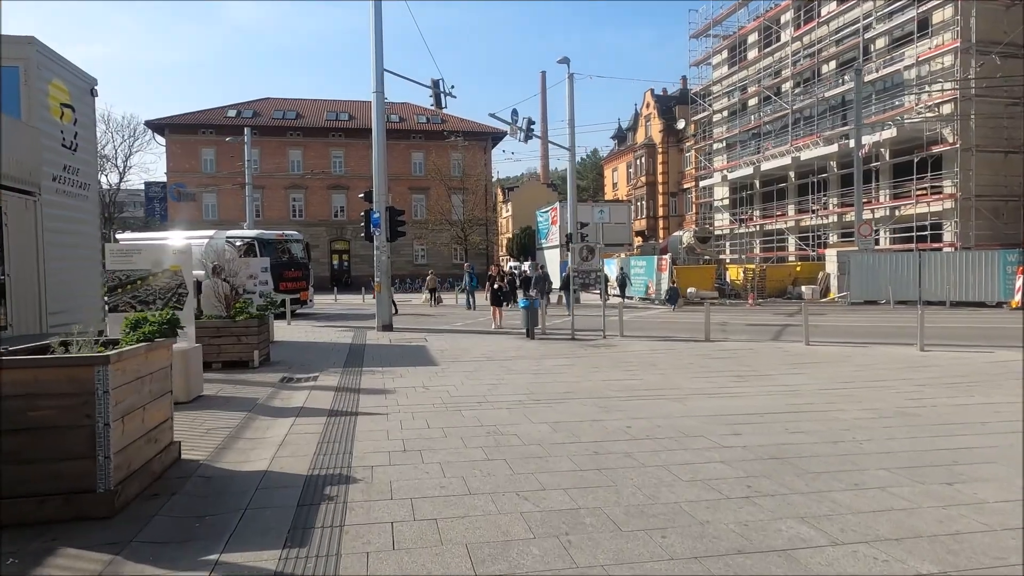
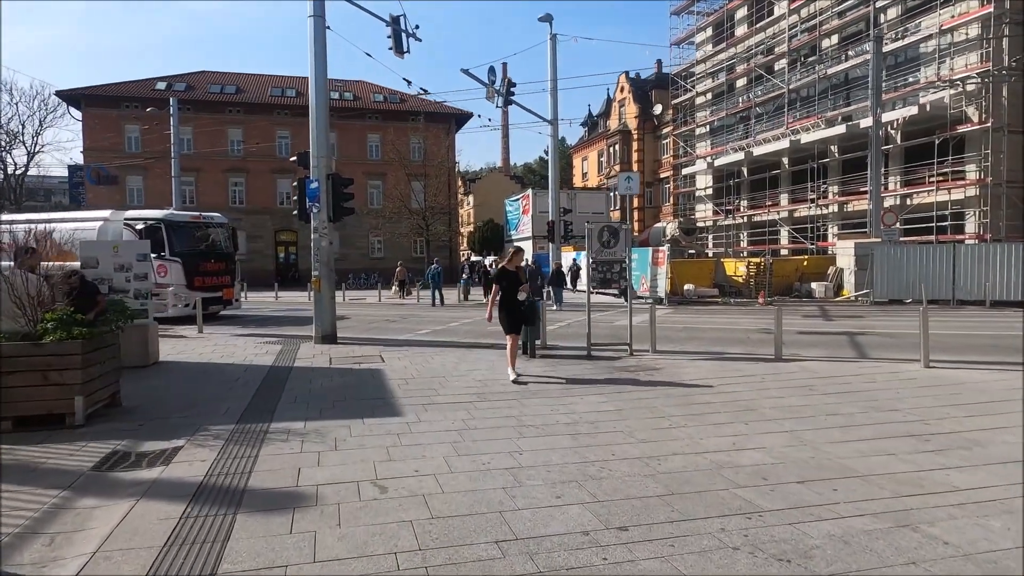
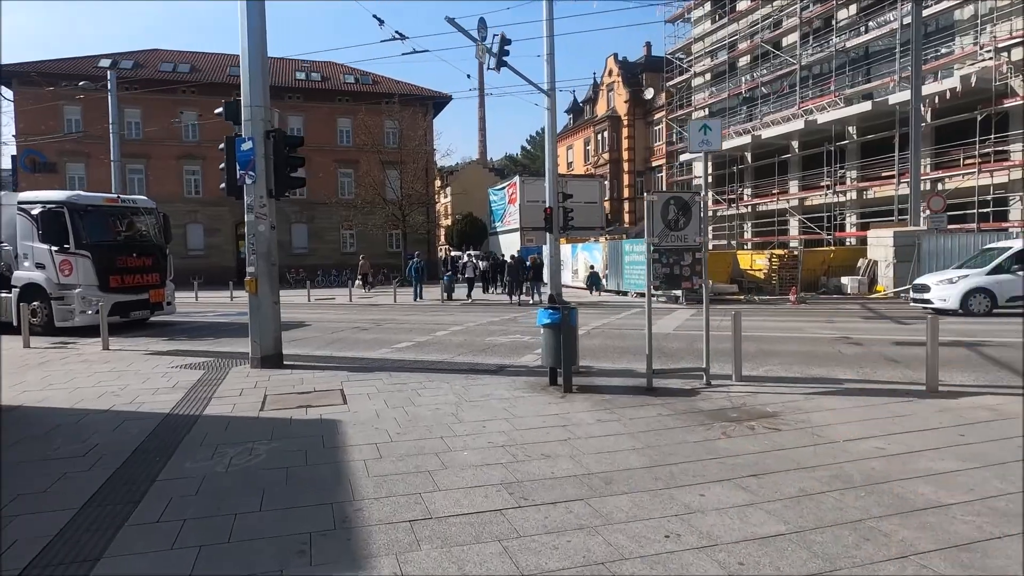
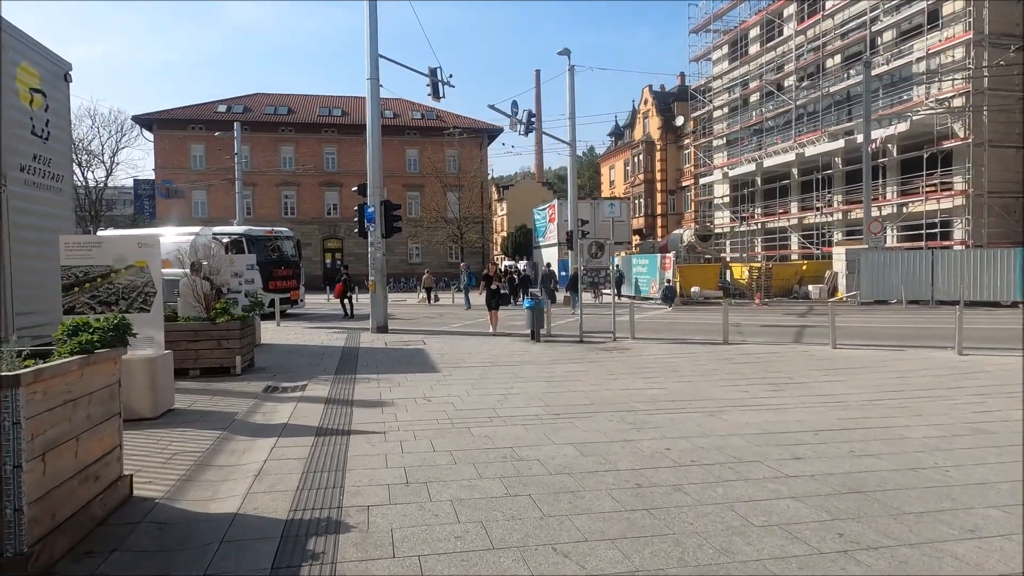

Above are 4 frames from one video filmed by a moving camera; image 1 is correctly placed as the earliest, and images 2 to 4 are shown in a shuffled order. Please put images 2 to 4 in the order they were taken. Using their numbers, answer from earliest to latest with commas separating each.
4, 2, 3
